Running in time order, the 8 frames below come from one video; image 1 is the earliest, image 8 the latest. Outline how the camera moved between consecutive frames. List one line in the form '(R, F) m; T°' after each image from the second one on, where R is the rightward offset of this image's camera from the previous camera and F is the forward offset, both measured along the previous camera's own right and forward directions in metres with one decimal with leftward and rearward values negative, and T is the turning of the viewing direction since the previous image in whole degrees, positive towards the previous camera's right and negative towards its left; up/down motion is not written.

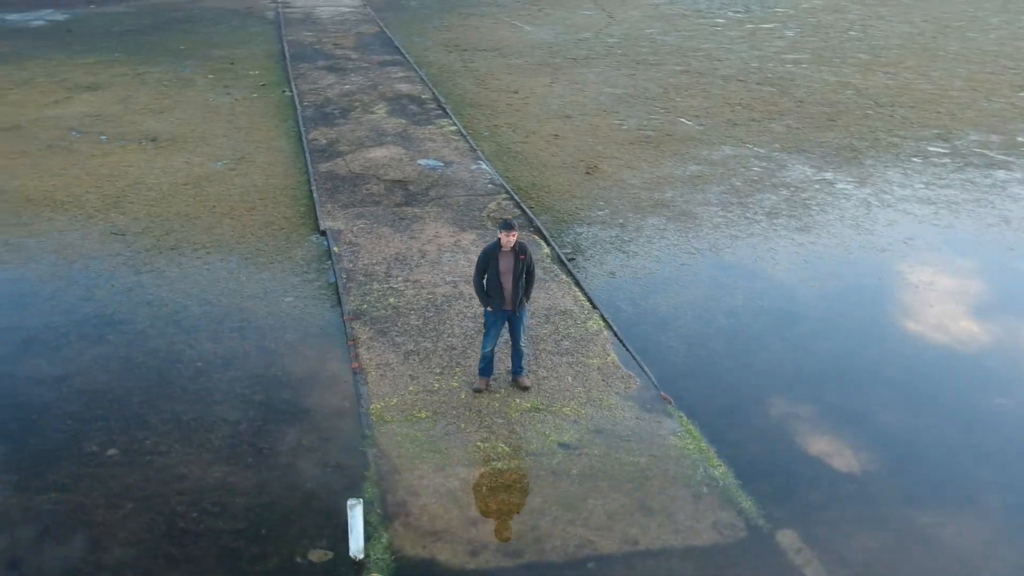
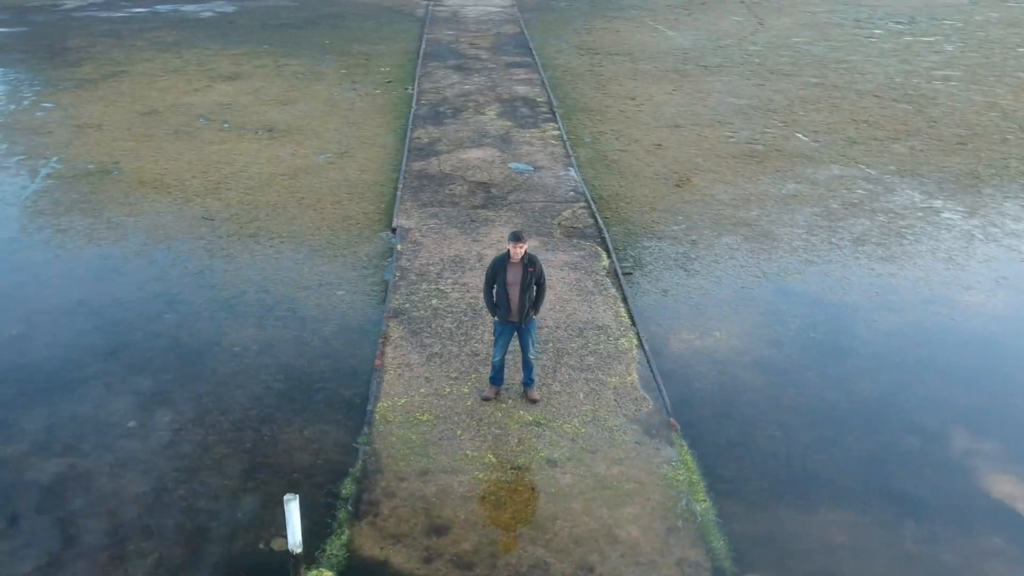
(+0.9, +0.1) m; -10°
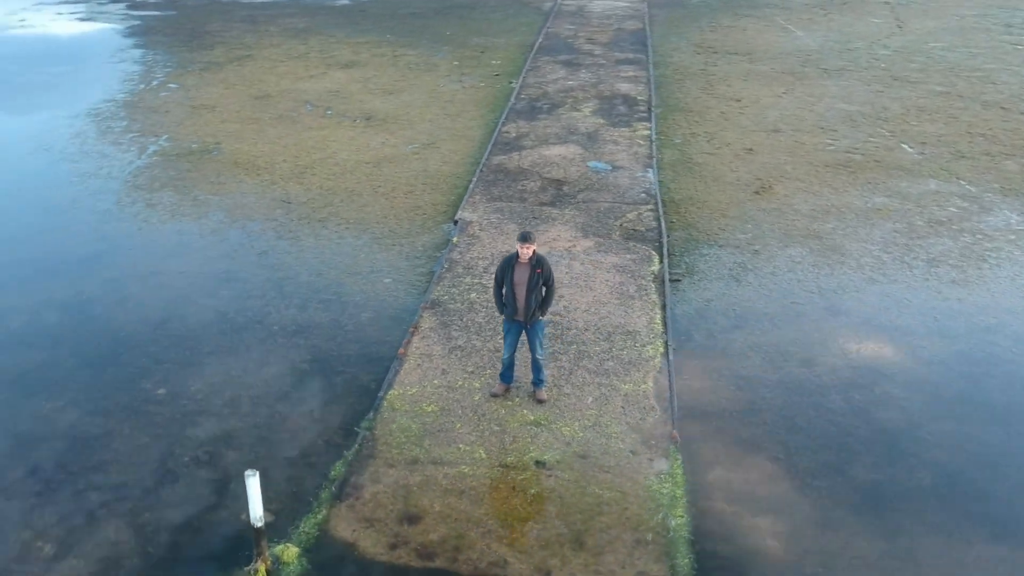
(+0.8, 0.0) m; -9°
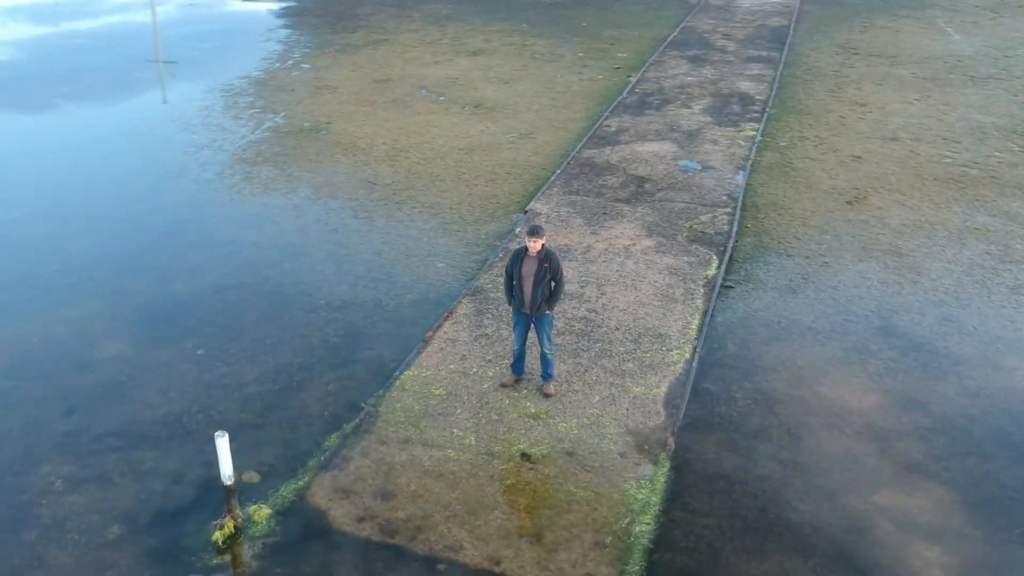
(+0.9, 0.0) m; -10°
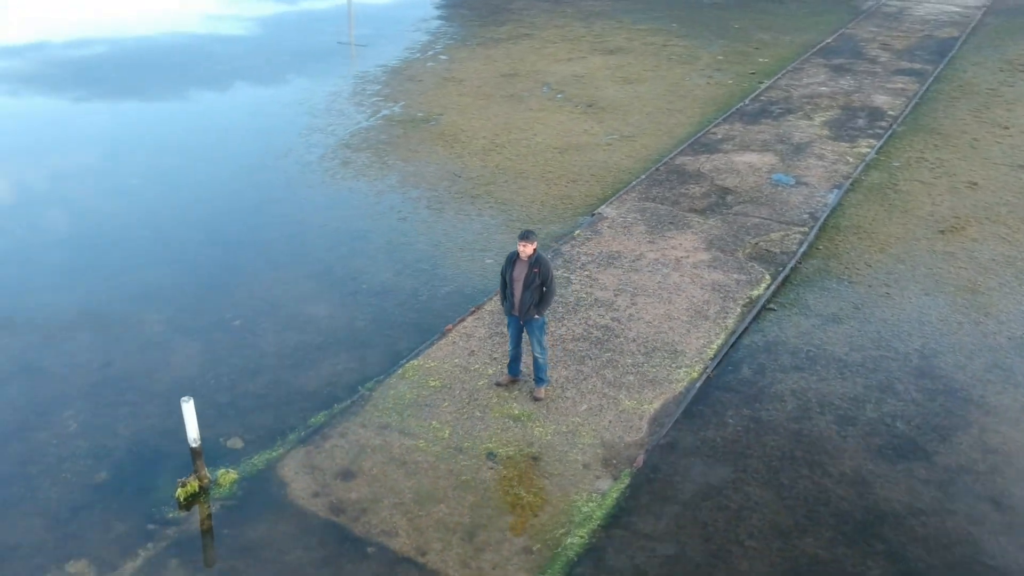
(+1.1, 0.0) m; -11°
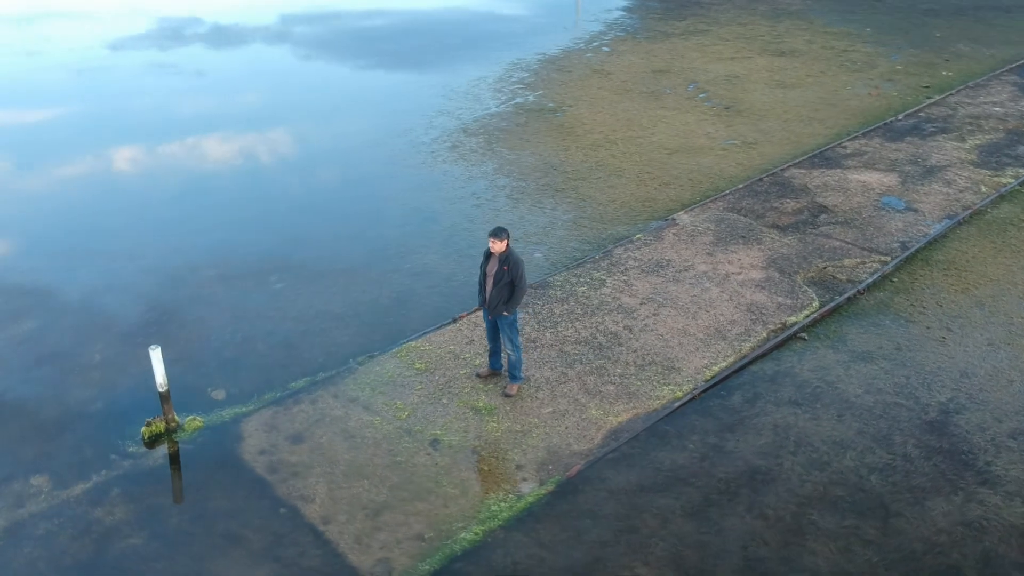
(+1.5, +0.1) m; -14°
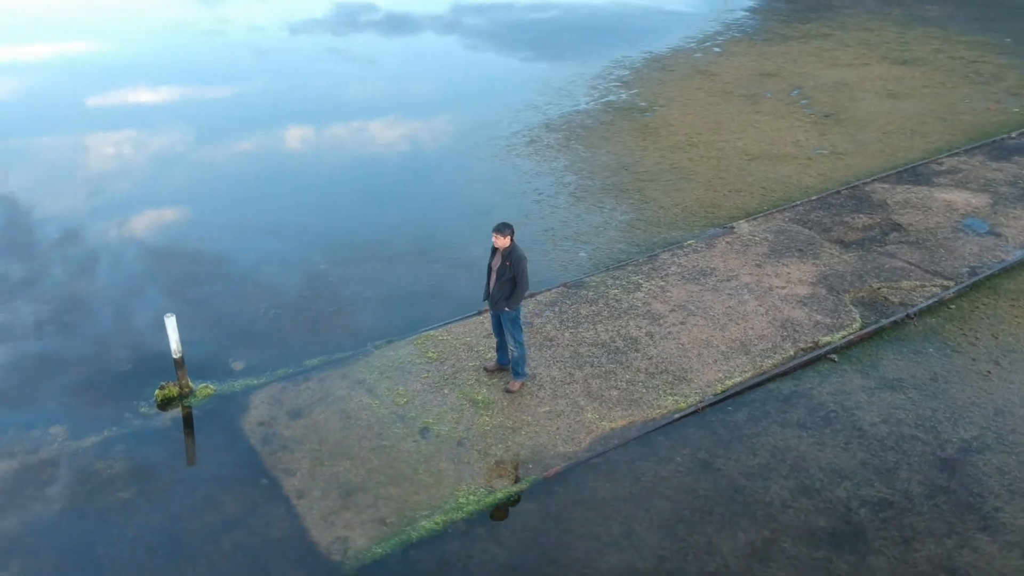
(+0.8, +0.1) m; -9°
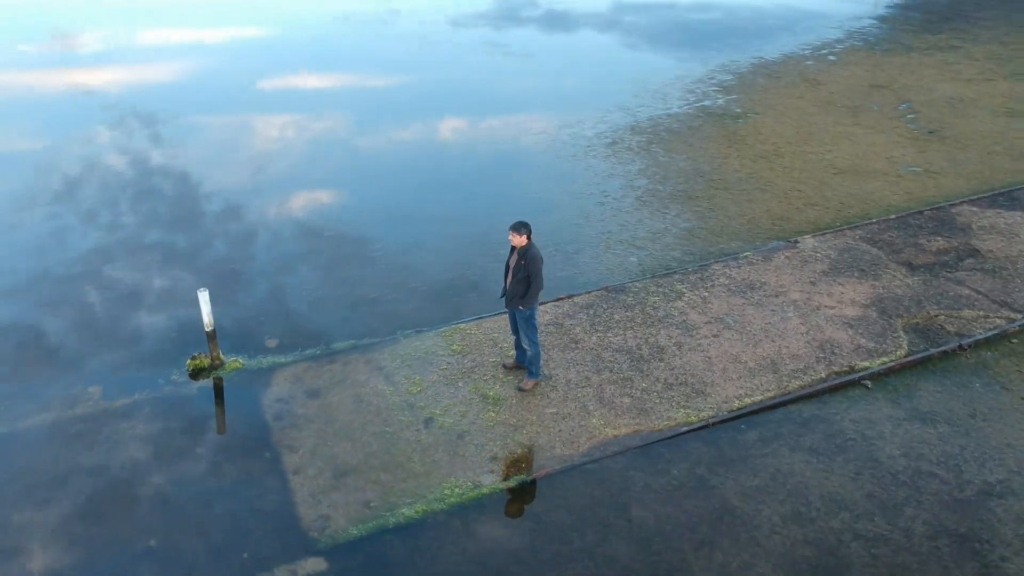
(+0.7, 0.0) m; -8°
